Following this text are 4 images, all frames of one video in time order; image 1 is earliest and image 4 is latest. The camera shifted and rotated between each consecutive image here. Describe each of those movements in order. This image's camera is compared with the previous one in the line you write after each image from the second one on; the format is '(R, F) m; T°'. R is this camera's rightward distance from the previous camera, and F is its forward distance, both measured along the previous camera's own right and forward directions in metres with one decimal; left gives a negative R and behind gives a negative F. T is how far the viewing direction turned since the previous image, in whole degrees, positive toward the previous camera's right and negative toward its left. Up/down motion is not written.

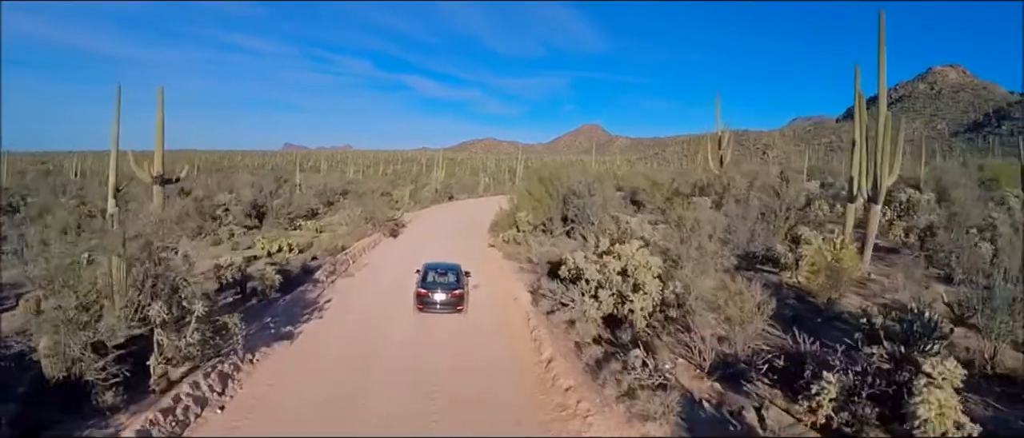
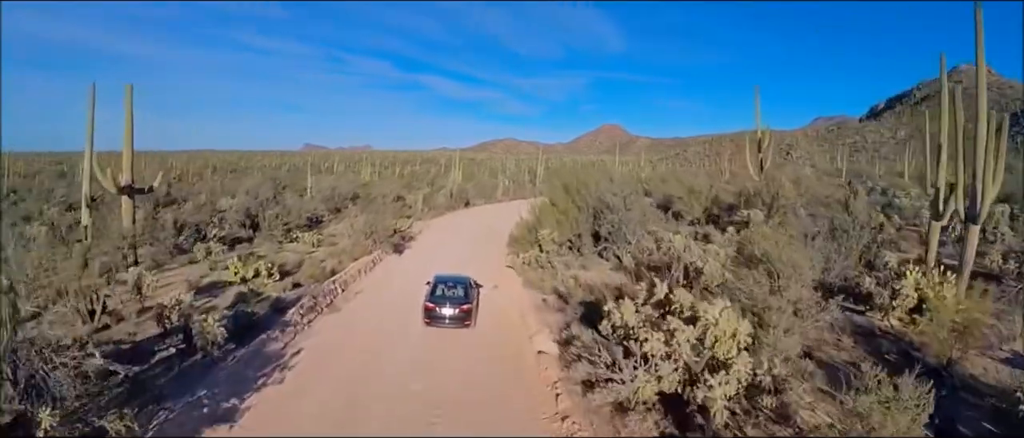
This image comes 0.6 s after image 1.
(0.0, +2.2) m; -2°
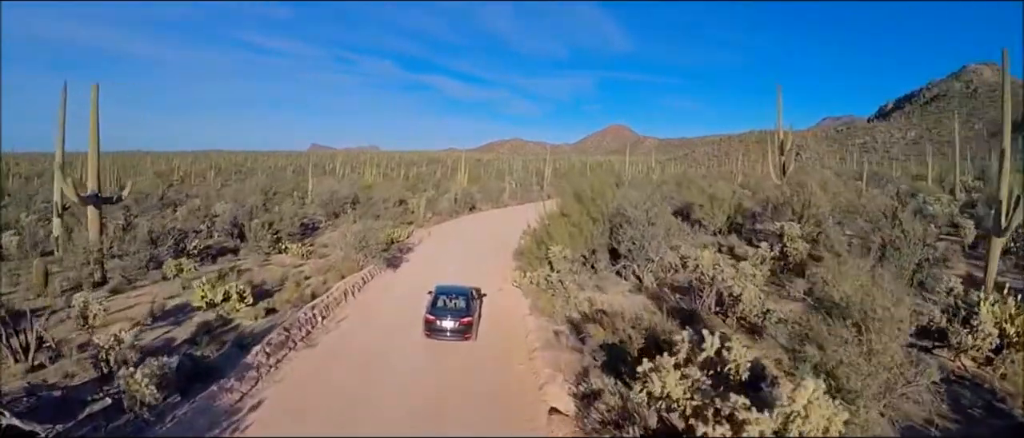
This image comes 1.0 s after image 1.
(0.0, +1.4) m; -1°
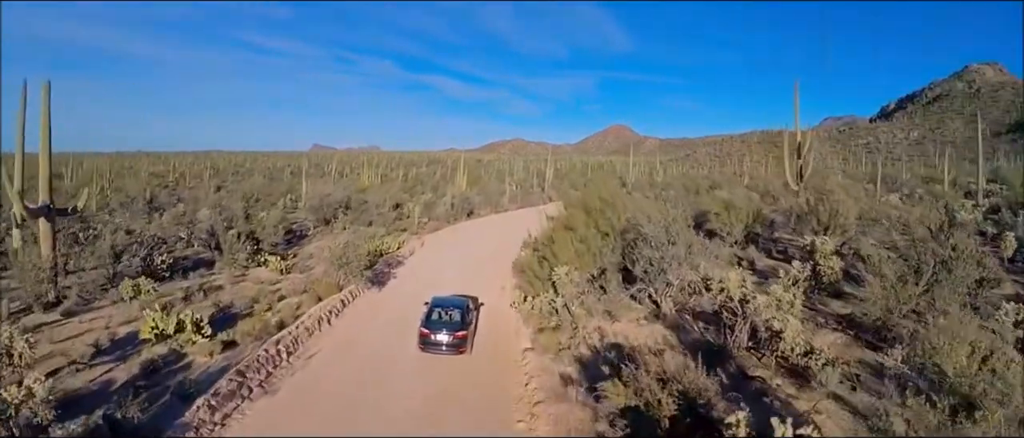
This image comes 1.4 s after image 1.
(0.0, +1.3) m; 0°
